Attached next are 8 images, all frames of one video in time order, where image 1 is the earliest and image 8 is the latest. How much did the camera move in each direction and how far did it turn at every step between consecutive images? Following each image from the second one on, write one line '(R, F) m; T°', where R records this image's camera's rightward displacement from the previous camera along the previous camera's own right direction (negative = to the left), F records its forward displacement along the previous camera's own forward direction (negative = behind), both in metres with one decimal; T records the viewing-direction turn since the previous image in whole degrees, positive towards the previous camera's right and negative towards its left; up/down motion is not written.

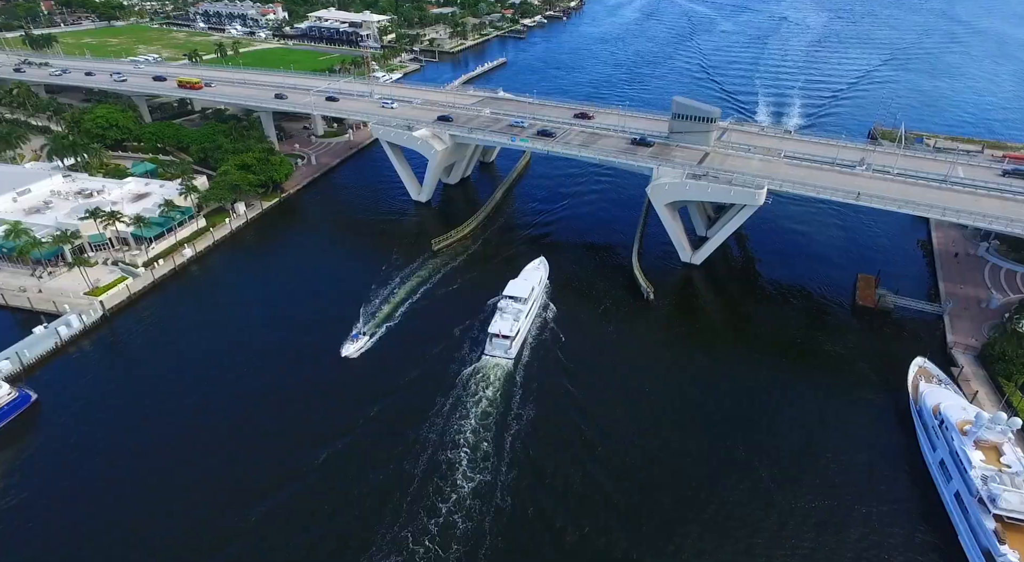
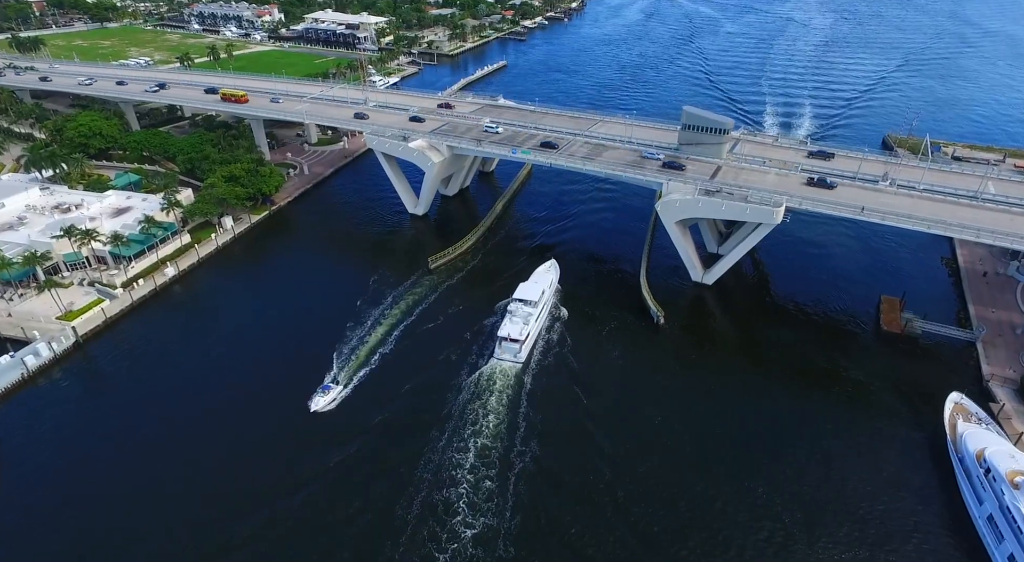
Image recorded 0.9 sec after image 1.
(-0.1, +4.4) m; 0°
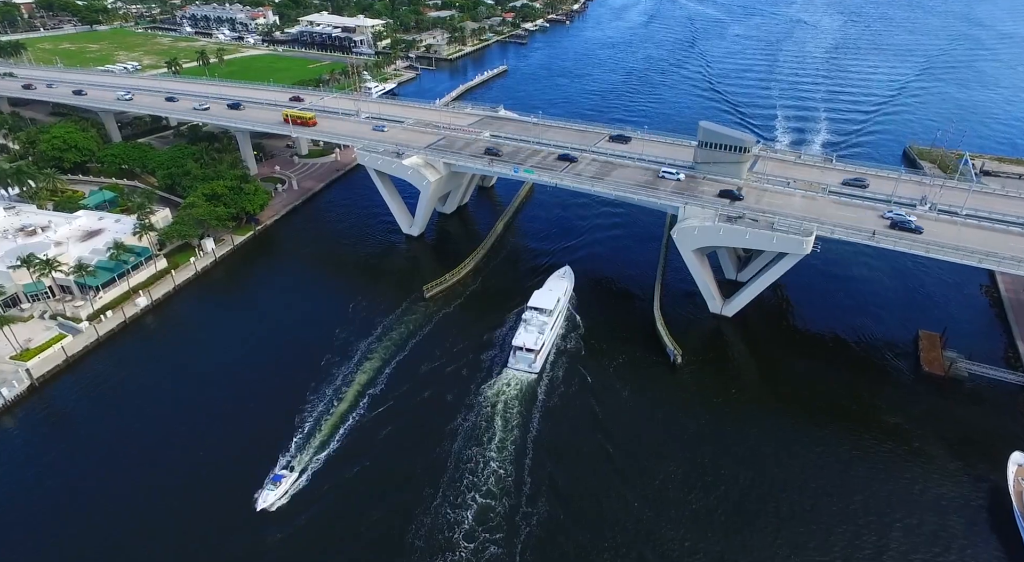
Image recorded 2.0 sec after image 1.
(-0.3, +6.0) m; 0°
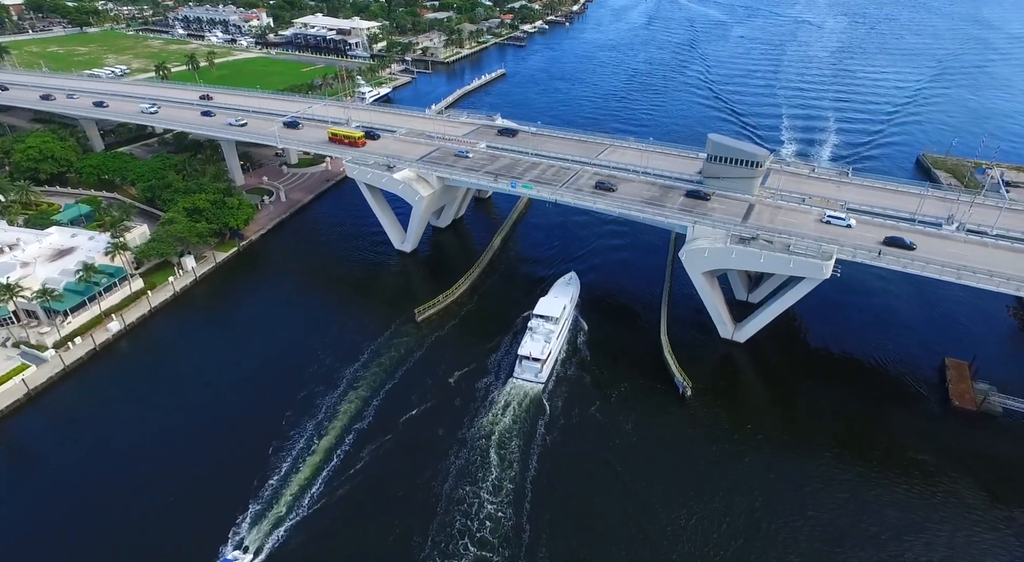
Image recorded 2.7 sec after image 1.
(+0.2, +4.2) m; 0°
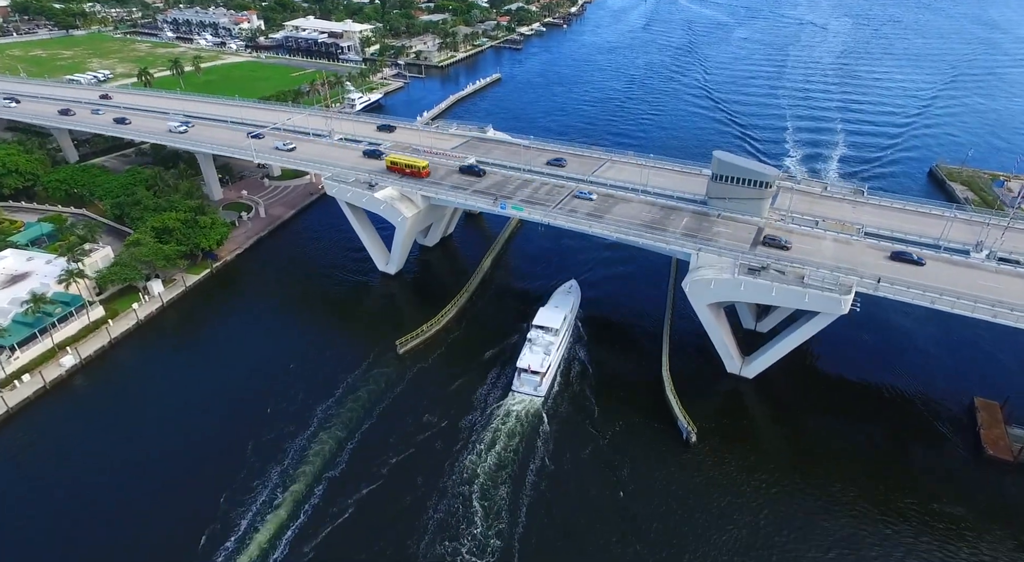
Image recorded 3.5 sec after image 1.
(+1.0, +5.0) m; 0°
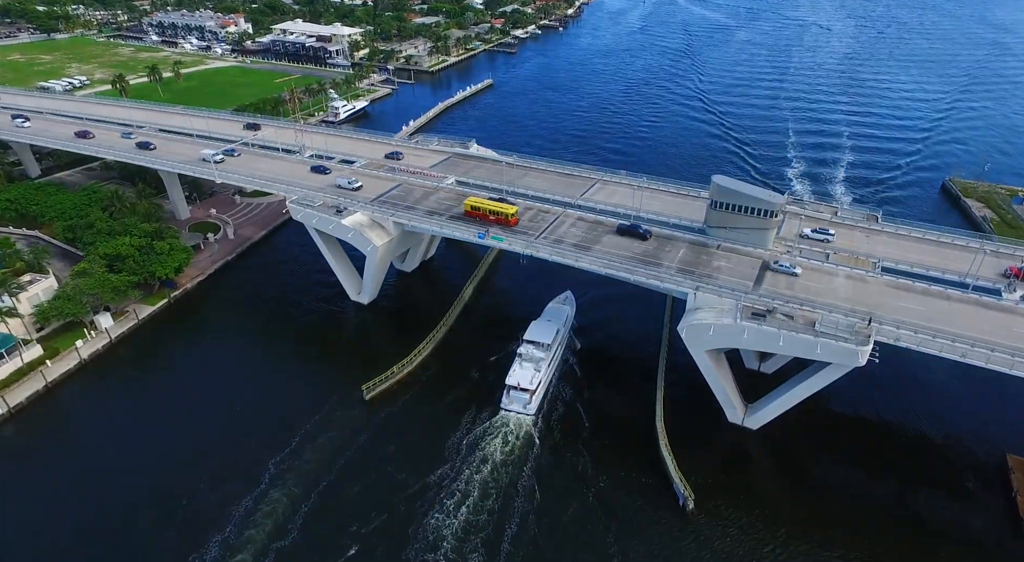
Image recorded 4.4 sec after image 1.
(+2.0, +5.8) m; 0°
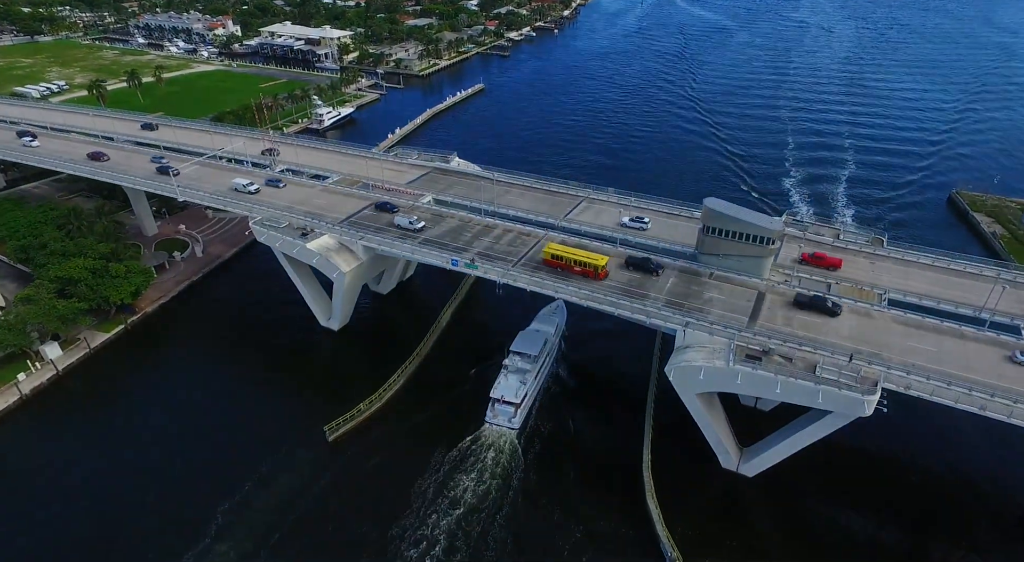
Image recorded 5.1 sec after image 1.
(+2.1, +4.4) m; 0°
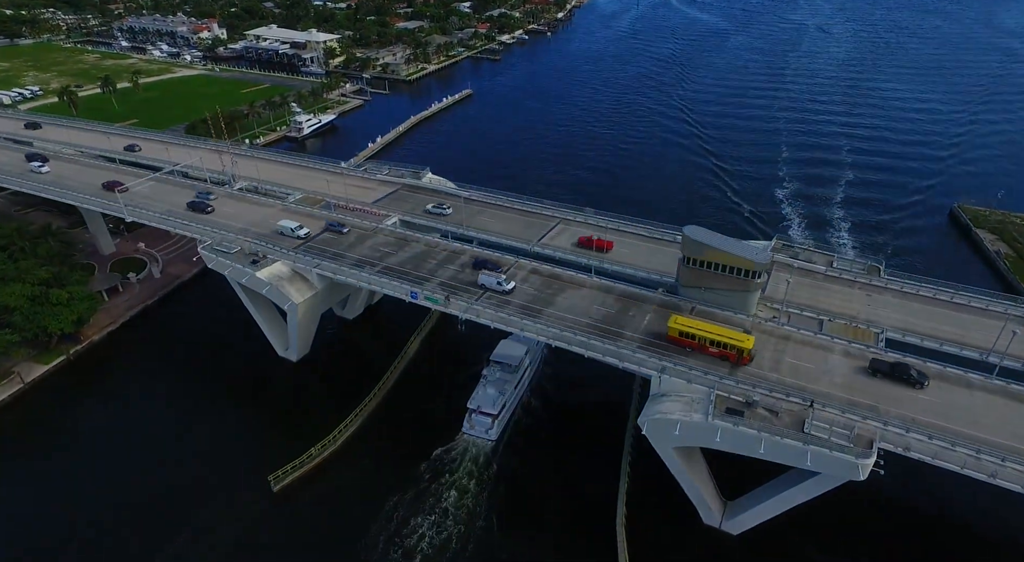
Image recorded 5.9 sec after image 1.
(+2.8, +4.4) m; 0°
